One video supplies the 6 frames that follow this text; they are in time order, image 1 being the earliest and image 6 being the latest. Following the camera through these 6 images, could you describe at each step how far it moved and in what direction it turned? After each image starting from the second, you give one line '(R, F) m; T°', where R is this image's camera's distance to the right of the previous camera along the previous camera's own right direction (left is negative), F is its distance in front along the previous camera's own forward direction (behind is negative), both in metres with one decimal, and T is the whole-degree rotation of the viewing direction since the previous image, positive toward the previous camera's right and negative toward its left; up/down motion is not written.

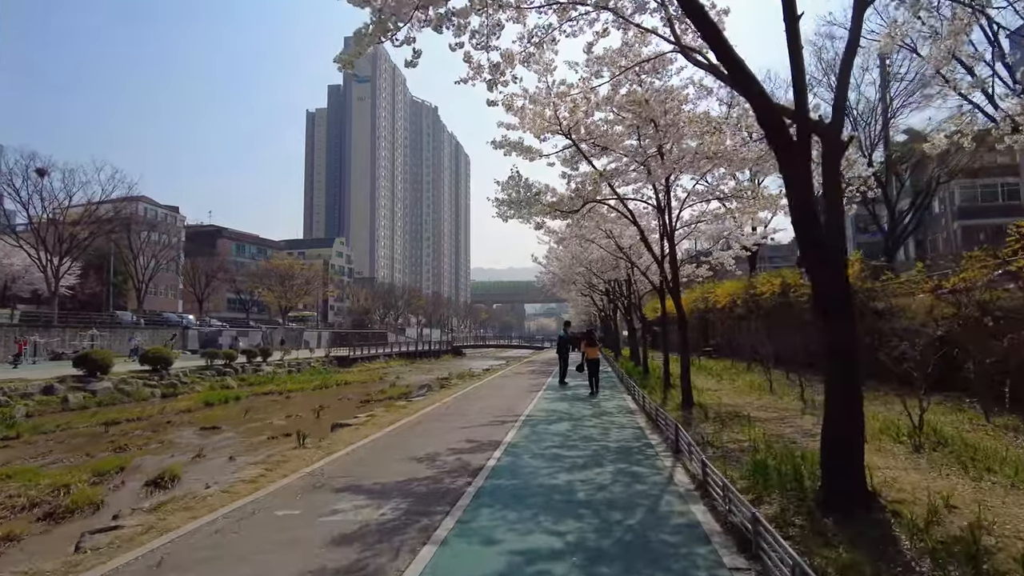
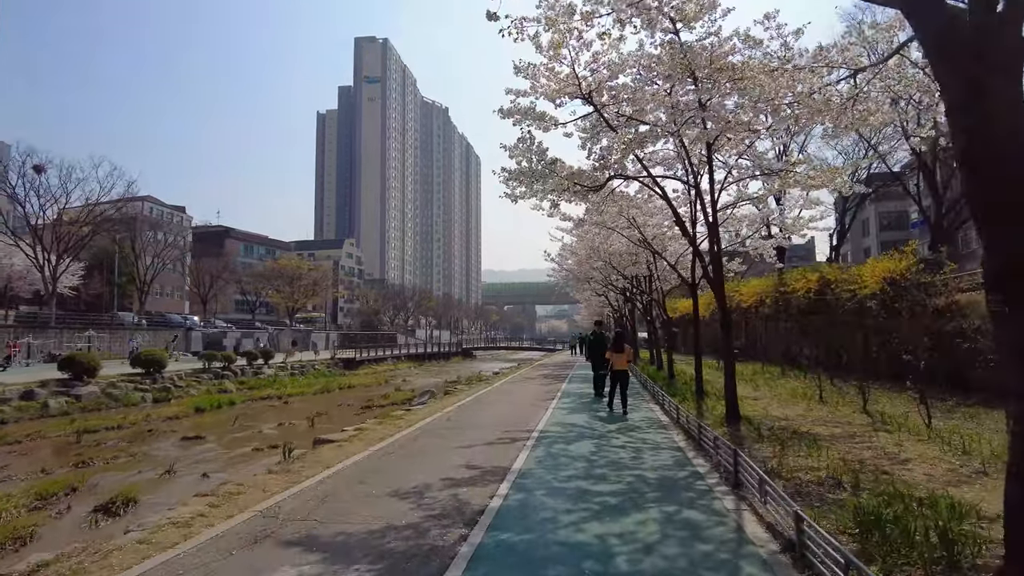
(0.0, +2.0) m; -1°
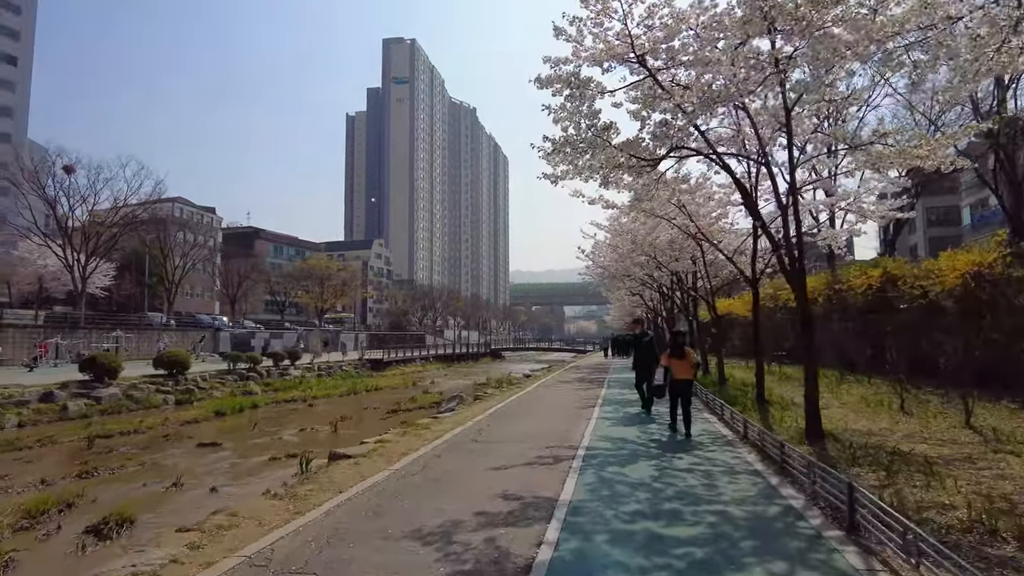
(-0.2, +1.4) m; -2°
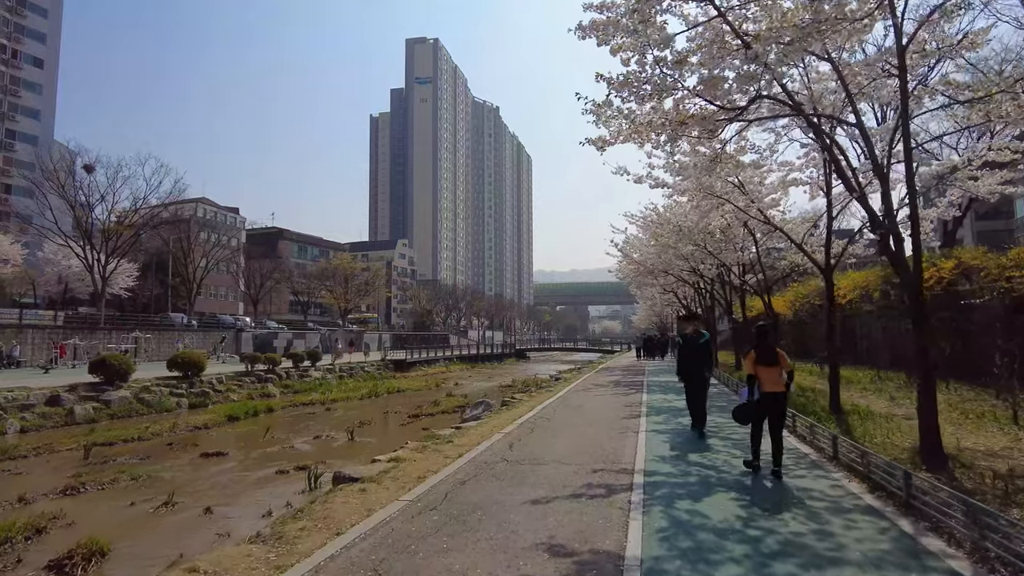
(-0.2, +1.7) m; -2°
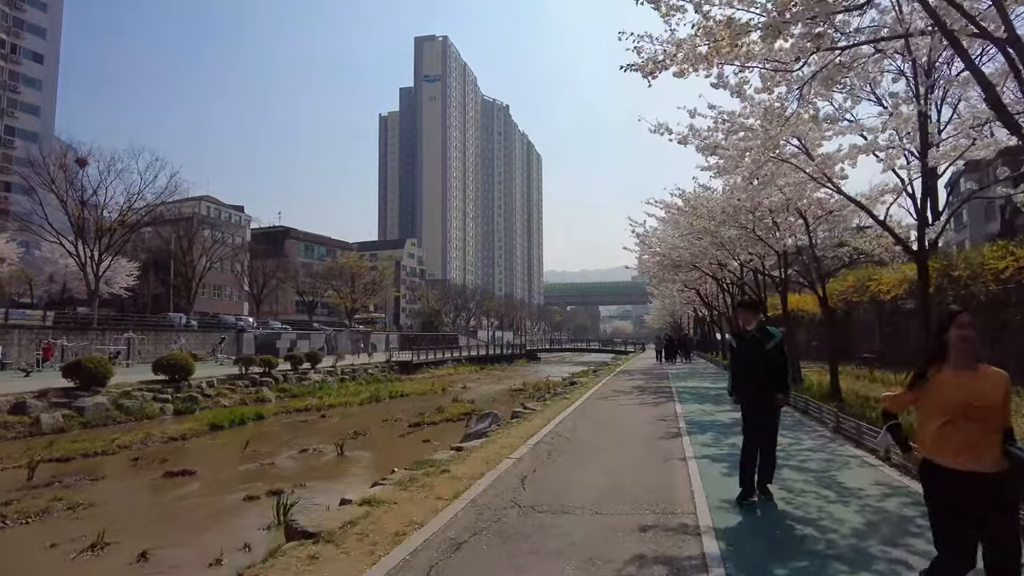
(0.0, +2.3) m; -1°
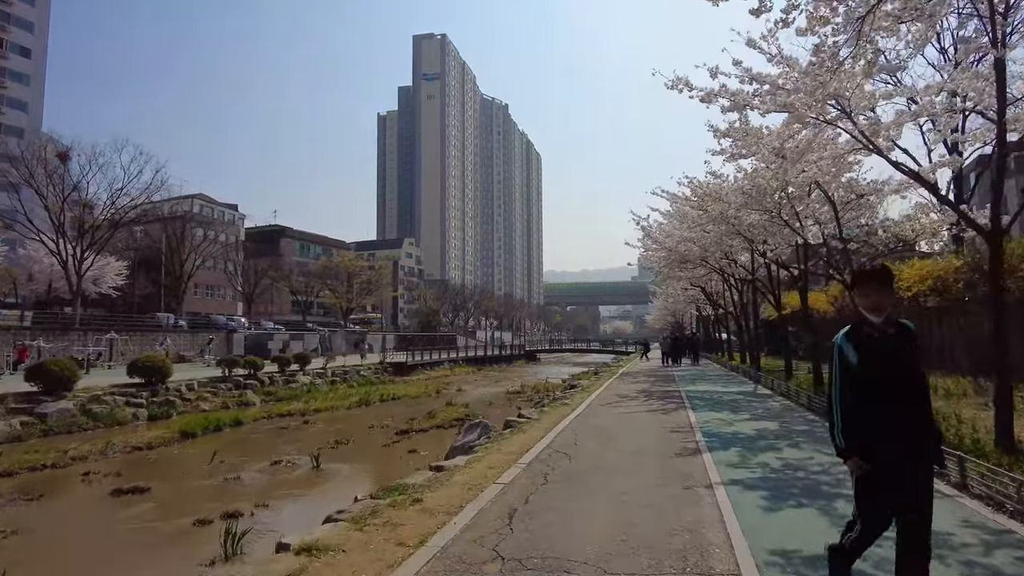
(+0.1, +1.6) m; 0°
